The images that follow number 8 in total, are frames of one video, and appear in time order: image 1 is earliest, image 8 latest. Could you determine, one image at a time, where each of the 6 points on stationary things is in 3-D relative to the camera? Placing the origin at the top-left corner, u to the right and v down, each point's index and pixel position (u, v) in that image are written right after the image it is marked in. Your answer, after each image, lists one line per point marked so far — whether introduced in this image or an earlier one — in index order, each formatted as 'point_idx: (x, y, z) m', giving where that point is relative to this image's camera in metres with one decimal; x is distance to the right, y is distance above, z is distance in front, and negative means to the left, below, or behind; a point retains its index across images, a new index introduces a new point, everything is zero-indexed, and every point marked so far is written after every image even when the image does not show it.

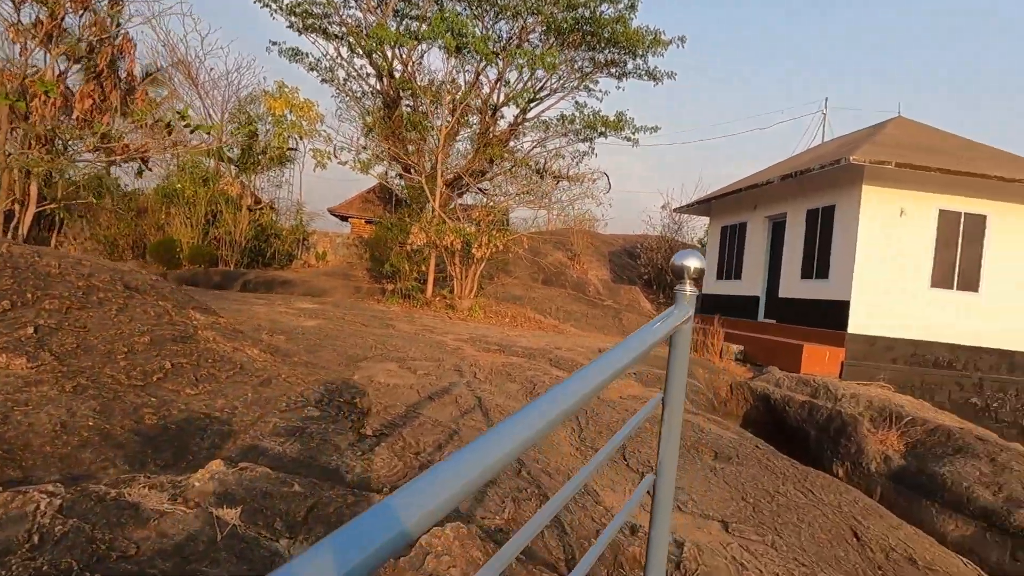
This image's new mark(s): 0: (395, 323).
0: (-1.8, -0.5, +10.1) m
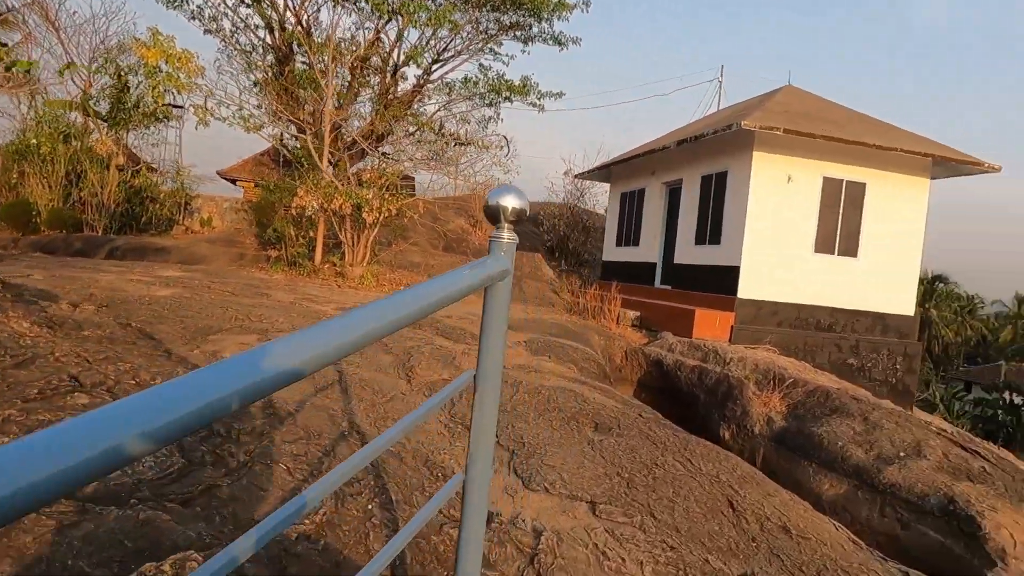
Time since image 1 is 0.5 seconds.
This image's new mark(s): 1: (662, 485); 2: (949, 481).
0: (-3.4, -0.1, +9.3) m
1: (+0.9, -1.1, +3.8) m
2: (+3.8, -1.7, +5.7) m
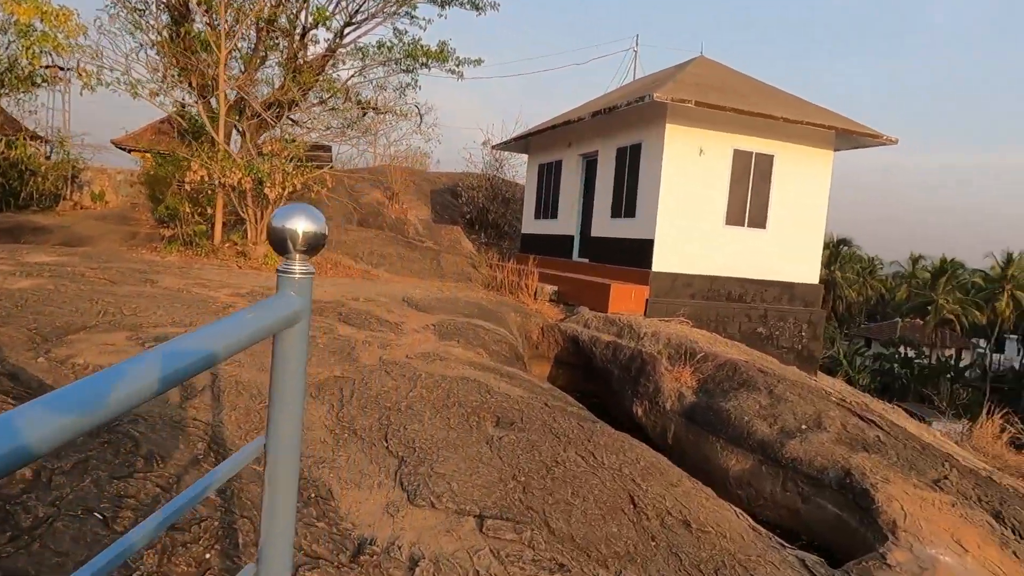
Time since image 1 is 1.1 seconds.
0: (-4.6, +0.1, +8.6) m
1: (+0.3, -1.1, +3.6) m
2: (+3.0, -1.5, +5.9) m
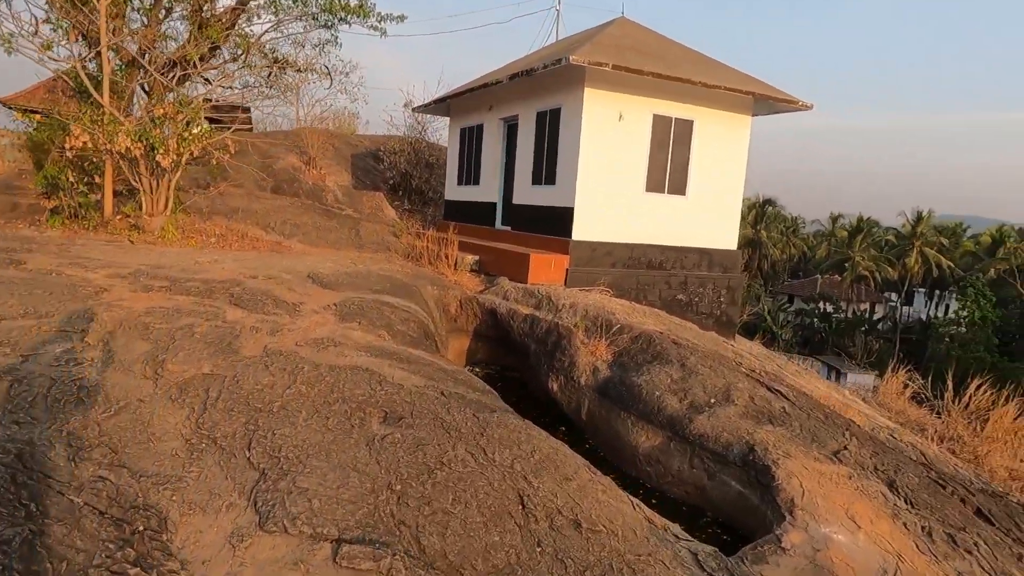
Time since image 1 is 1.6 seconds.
0: (-5.6, +0.4, +7.7) m
1: (-0.4, -1.0, +3.4) m
2: (+2.1, -1.2, +5.9) m
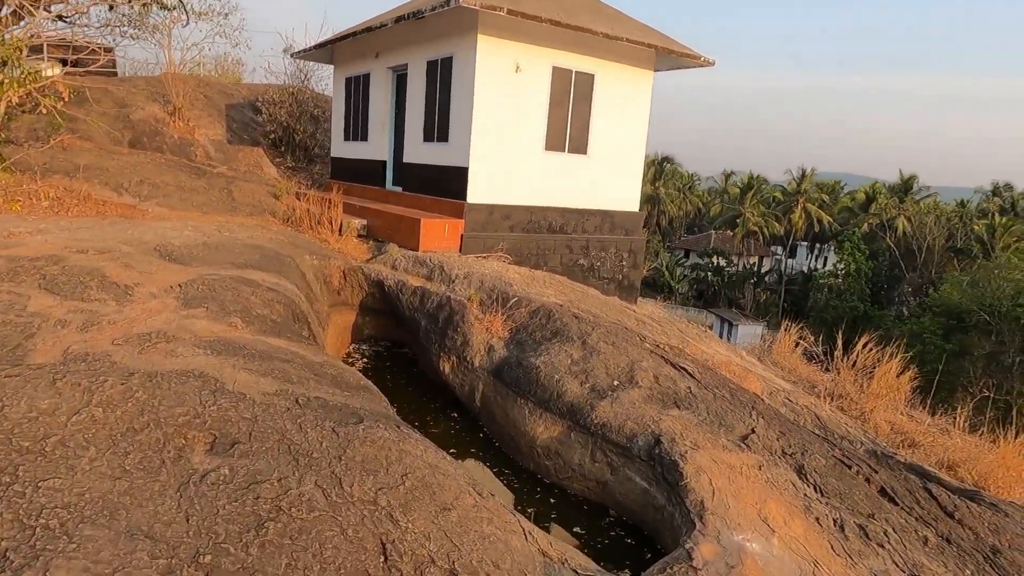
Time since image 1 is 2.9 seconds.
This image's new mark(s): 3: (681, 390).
0: (-6.8, +0.5, +6.0) m
1: (-0.9, -1.0, +2.6) m
2: (+1.2, -1.0, +5.4) m
3: (+1.5, -0.9, +5.9) m
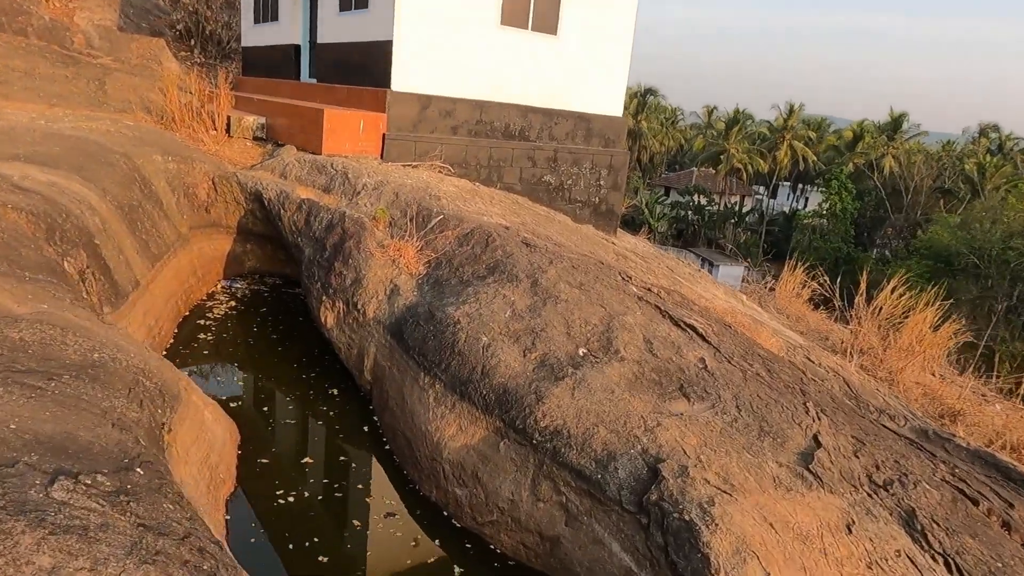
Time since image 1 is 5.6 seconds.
0: (-7.3, +1.1, +3.3) m
1: (-1.4, -0.8, +0.1) m
2: (+0.6, -0.6, +3.0) m
3: (+0.9, -0.4, +3.5) m
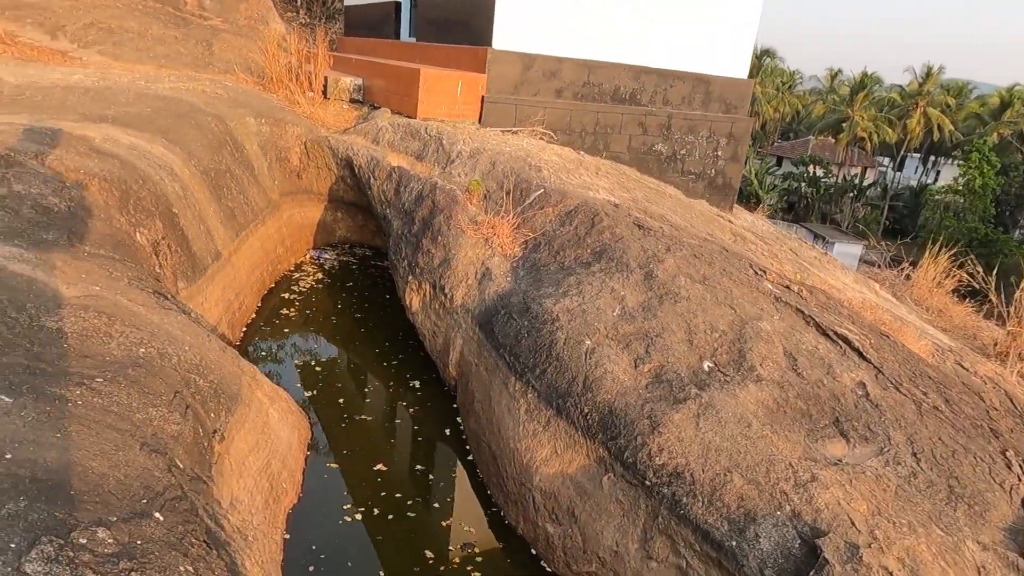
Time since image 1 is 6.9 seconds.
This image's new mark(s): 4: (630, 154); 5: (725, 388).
0: (-6.7, +1.5, +3.6) m
1: (-1.4, -0.9, -0.2) m
2: (+1.0, -0.6, +2.4) m
3: (+1.4, -0.4, +2.8) m
4: (+1.3, +1.5, +7.6) m
5: (+0.9, -0.4, +2.7) m
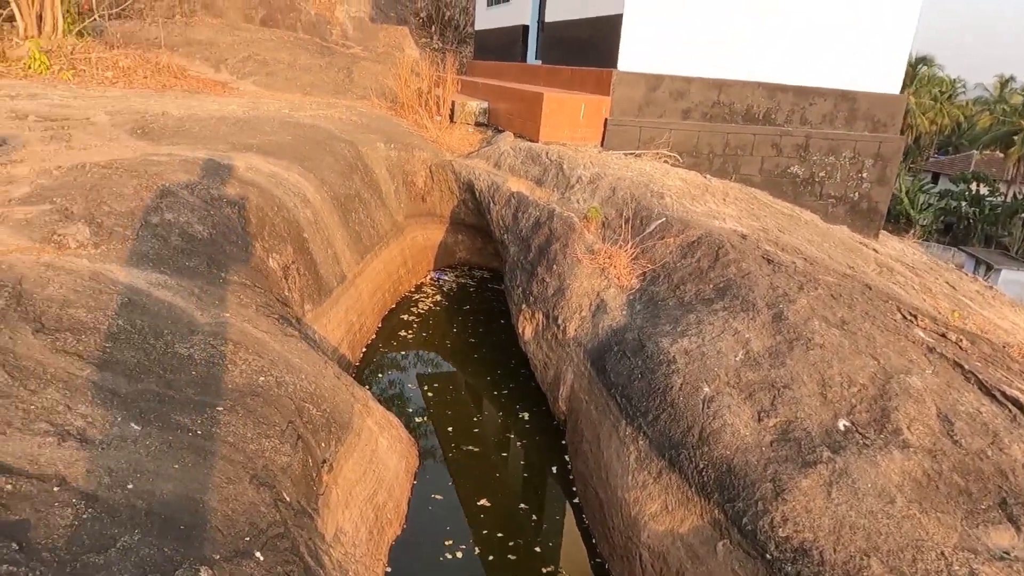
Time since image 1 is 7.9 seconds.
0: (-6.0, +1.5, +4.7) m
1: (-1.5, -1.0, -0.1) m
2: (+1.4, -0.8, +2.0) m
3: (+1.8, -0.6, +2.4) m
4: (+2.7, +1.2, +7.1) m
5: (+1.3, -0.6, +2.4) m
